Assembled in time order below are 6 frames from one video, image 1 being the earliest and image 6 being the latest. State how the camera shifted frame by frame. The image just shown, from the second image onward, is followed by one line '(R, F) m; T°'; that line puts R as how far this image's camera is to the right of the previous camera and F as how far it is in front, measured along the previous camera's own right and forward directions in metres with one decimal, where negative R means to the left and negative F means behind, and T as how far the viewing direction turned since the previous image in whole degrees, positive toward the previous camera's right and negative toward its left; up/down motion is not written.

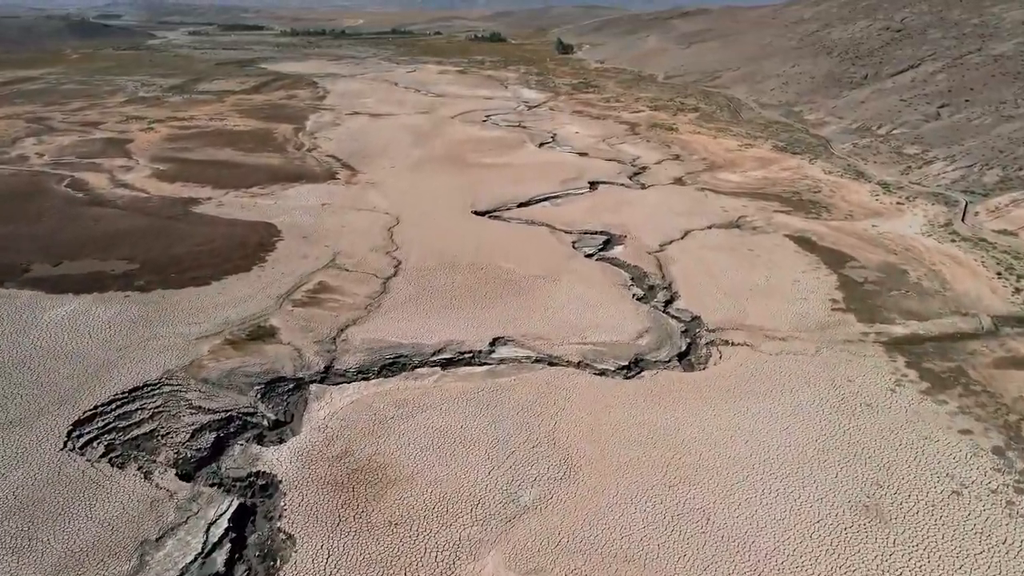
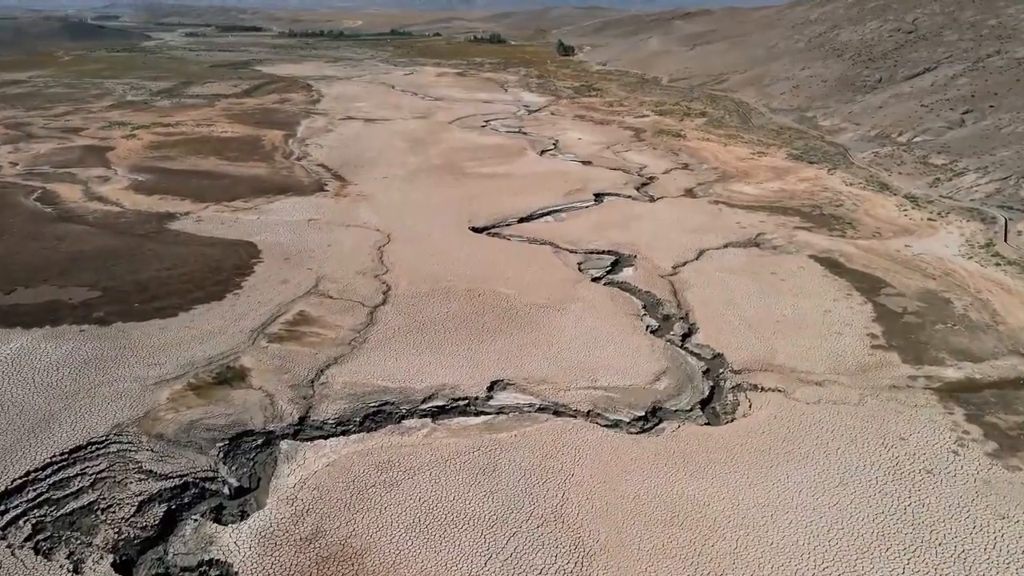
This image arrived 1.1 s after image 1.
(0.0, +1.6) m; 0°
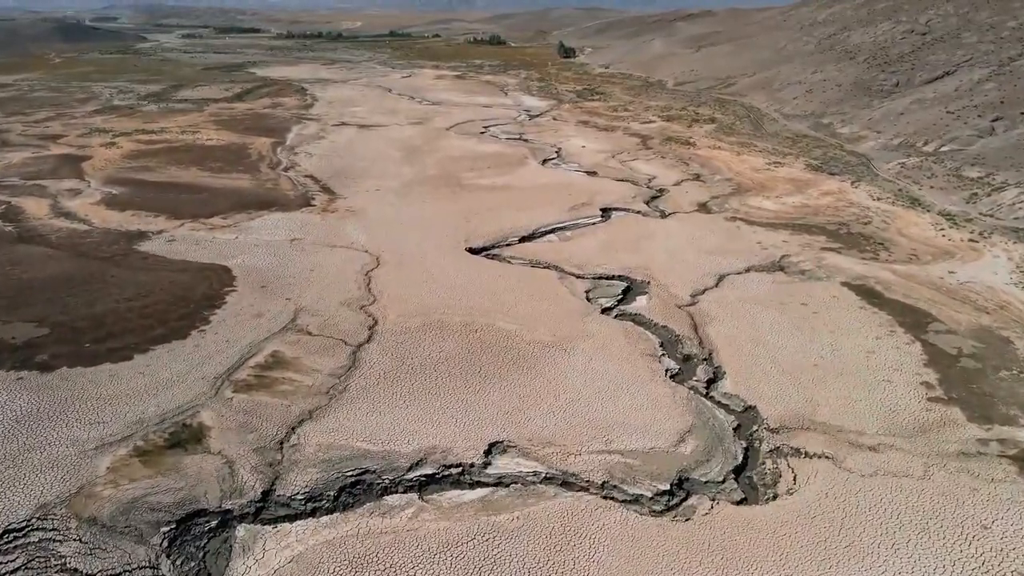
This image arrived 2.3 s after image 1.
(0.0, +1.8) m; 0°
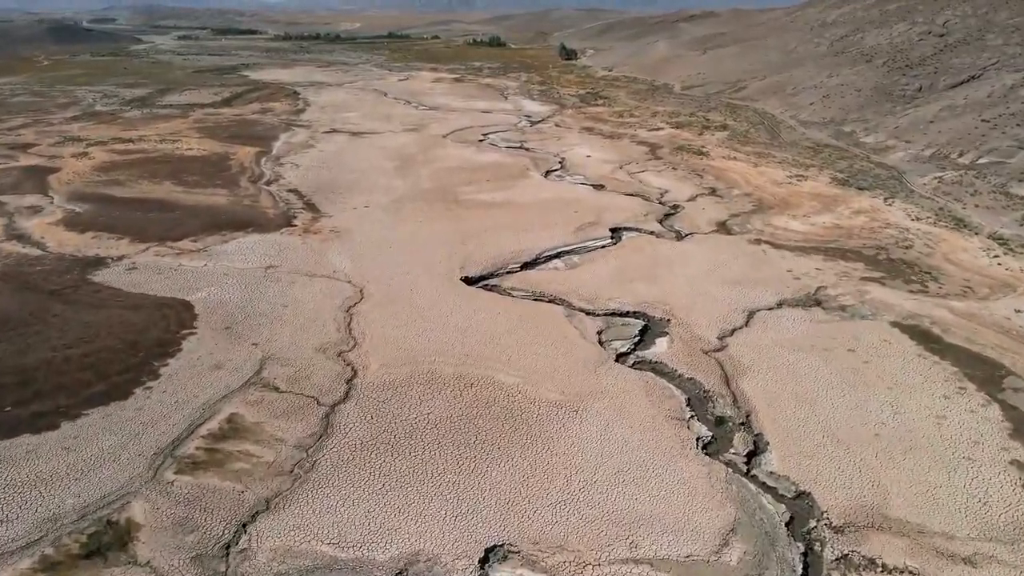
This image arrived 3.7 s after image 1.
(0.0, +2.1) m; 0°
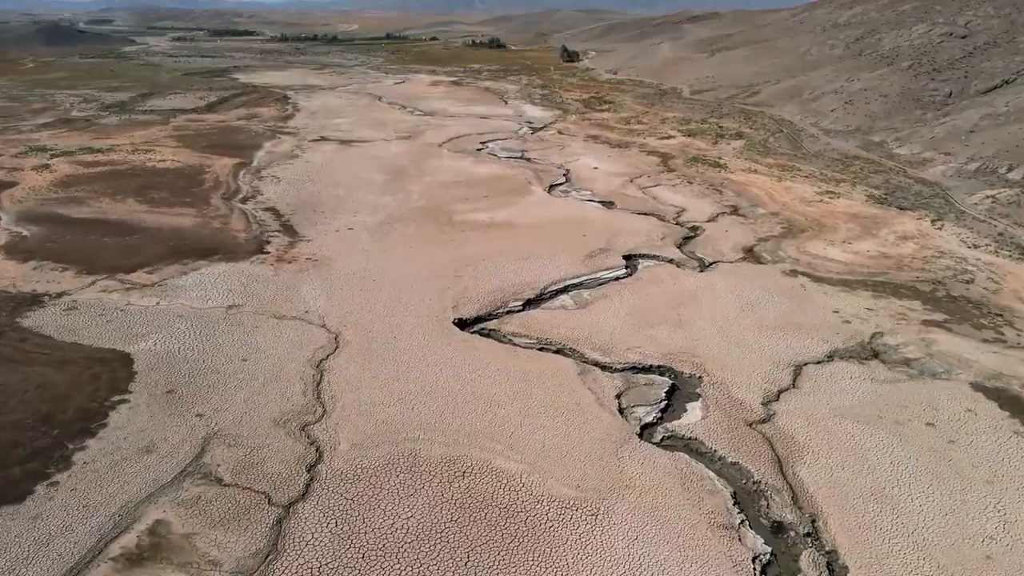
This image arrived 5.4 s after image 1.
(0.0, +2.5) m; 0°
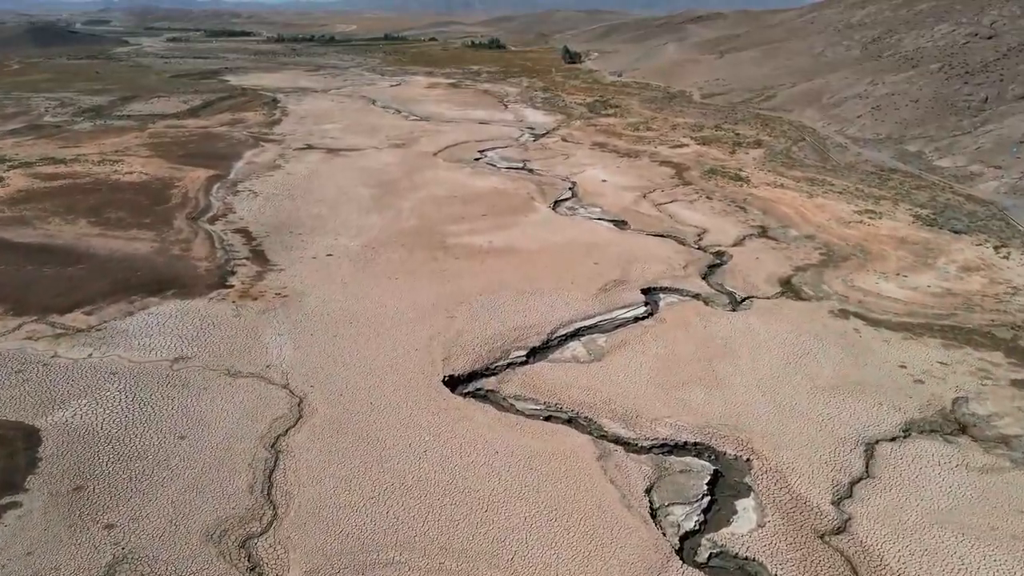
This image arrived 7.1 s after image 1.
(0.0, +2.6) m; 0°
